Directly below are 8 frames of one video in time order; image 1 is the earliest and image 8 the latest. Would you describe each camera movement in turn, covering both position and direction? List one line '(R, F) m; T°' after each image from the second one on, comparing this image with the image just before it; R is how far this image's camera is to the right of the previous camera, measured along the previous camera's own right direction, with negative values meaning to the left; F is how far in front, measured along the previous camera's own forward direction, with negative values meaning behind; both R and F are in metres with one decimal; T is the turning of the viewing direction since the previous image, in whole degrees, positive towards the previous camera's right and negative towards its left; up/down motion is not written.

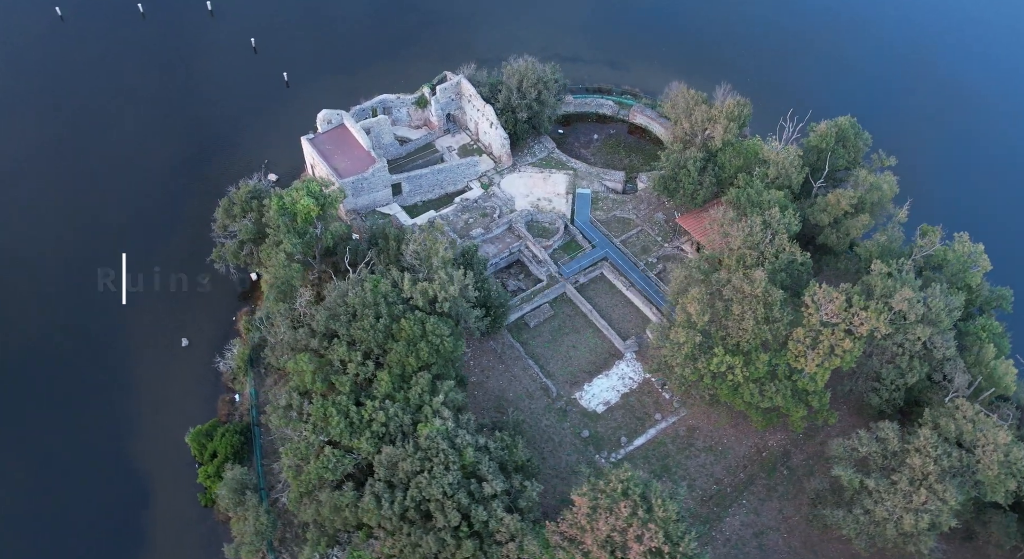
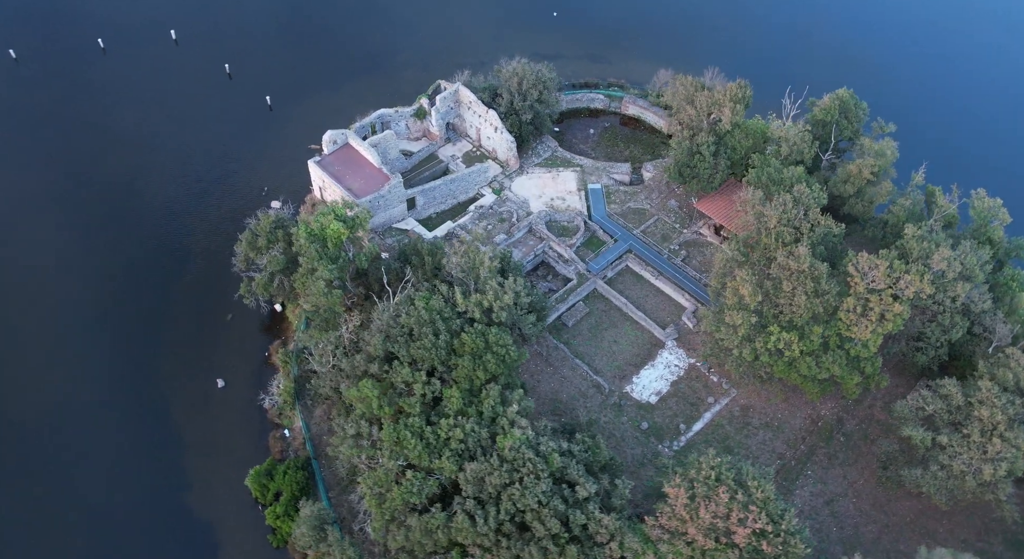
(-5.5, +0.4) m; +4°
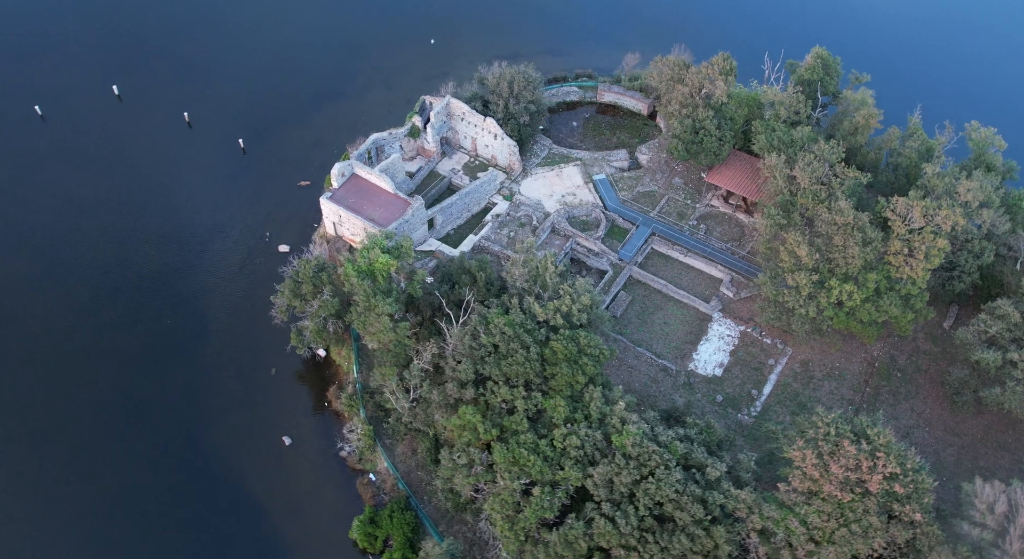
(-8.3, +0.7) m; +7°
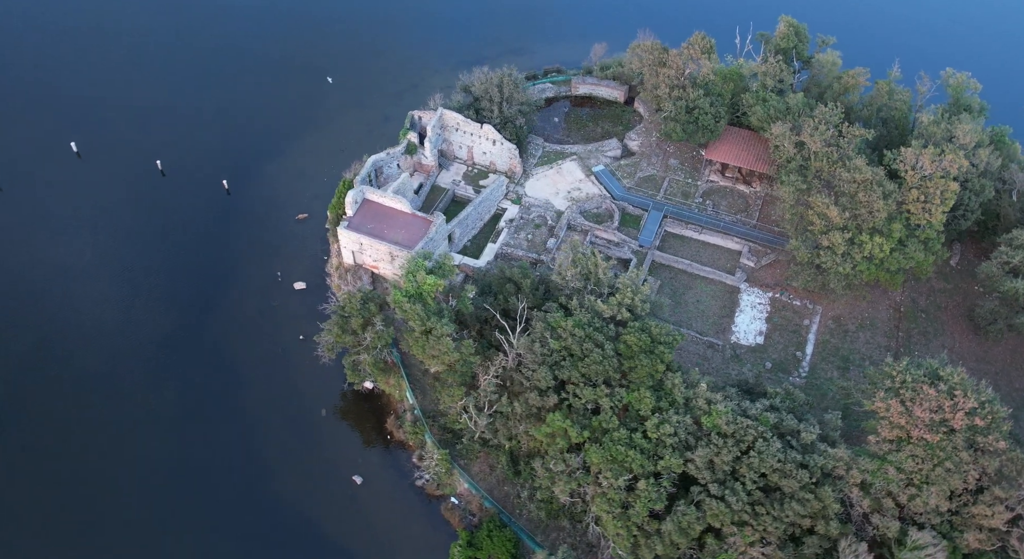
(-7.0, +0.5) m; +6°
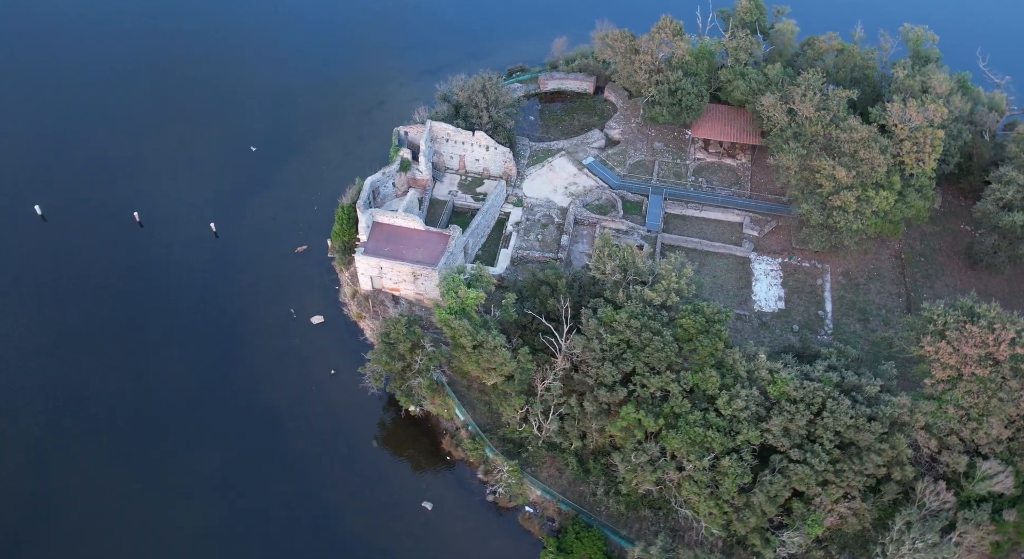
(-6.3, +0.5) m; +6°
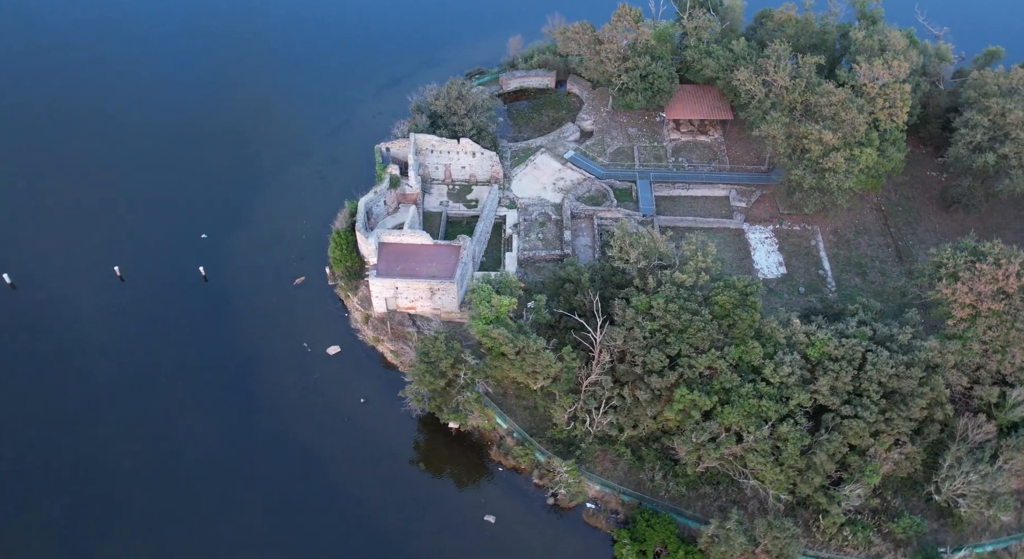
(-5.6, +0.4) m; +6°
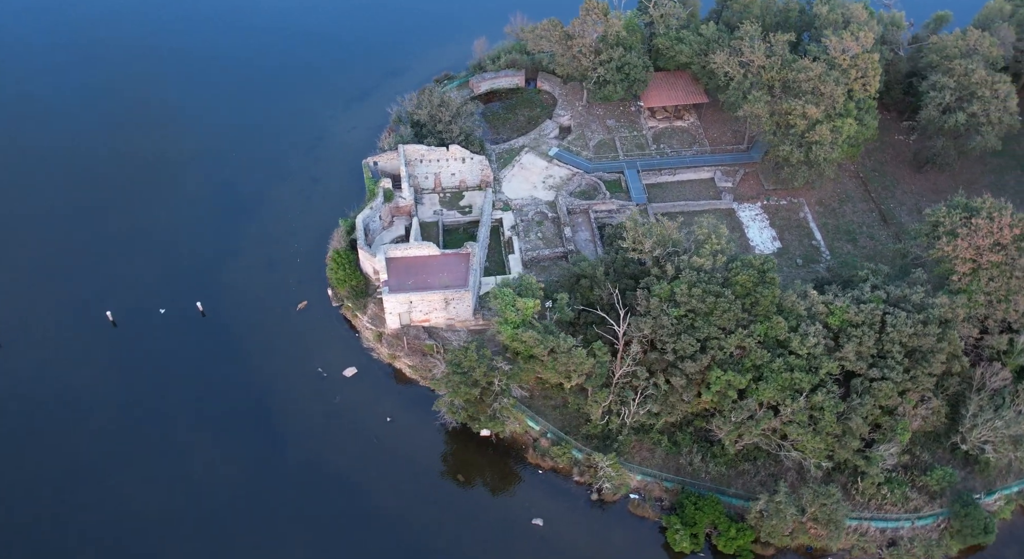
(-4.2, +0.3) m; +4°
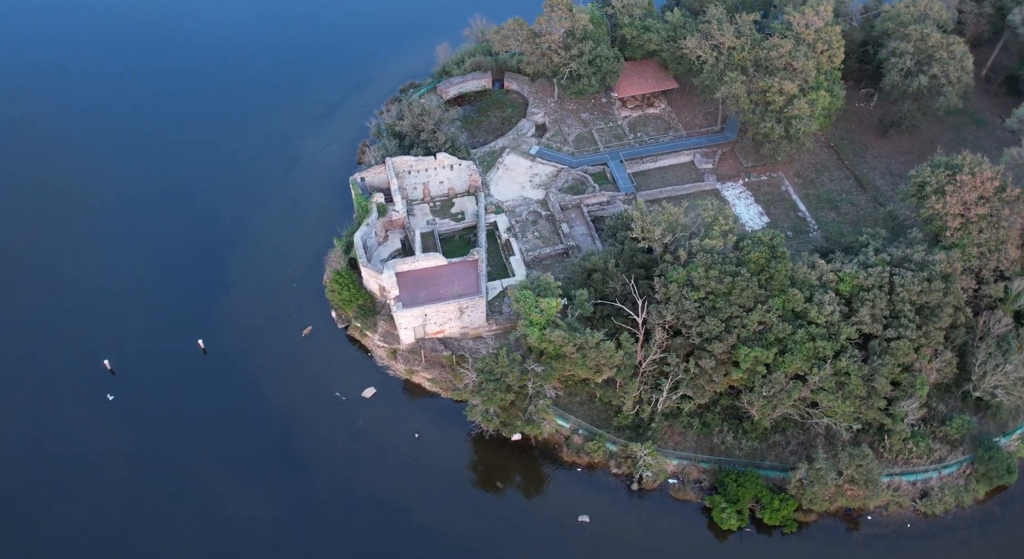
(-4.1, +0.2) m; +5°
